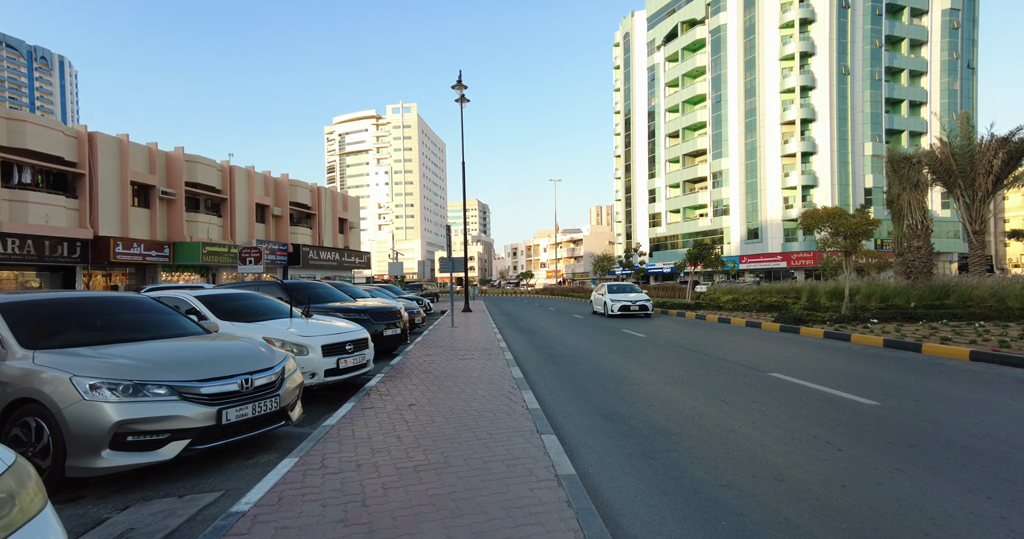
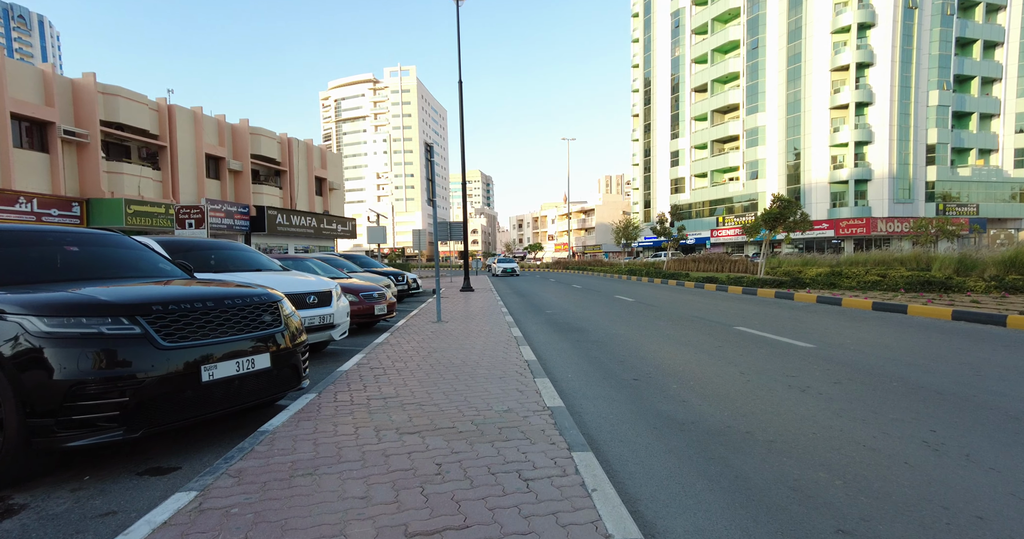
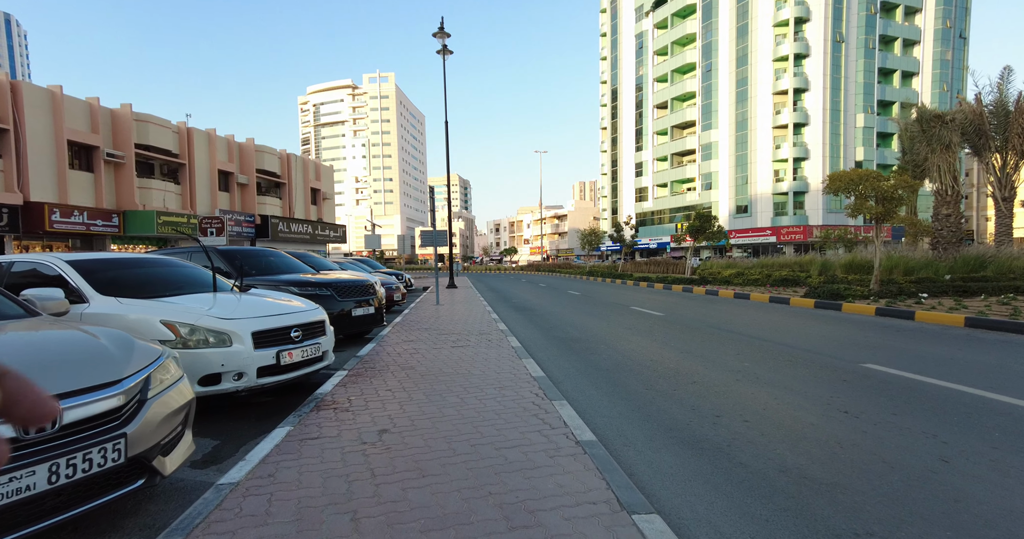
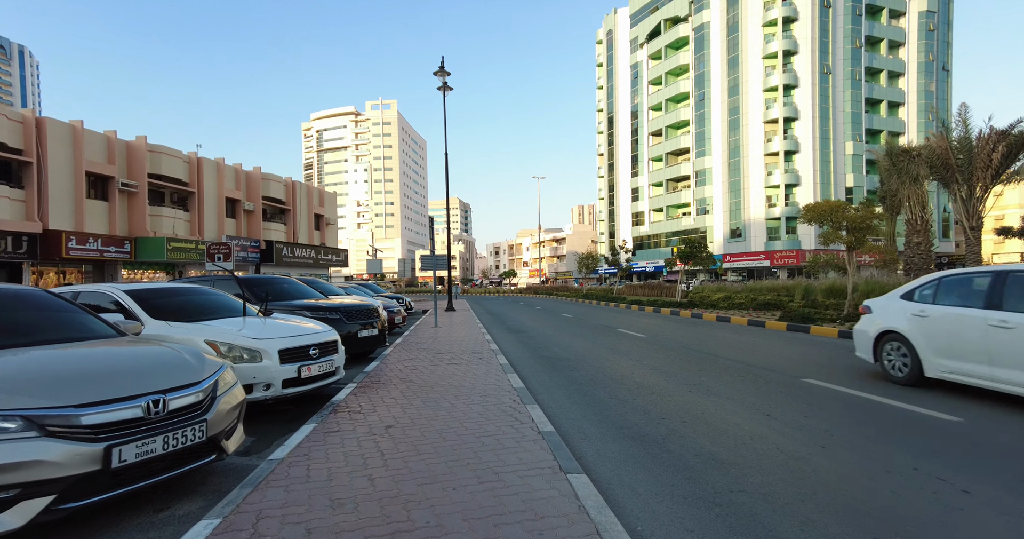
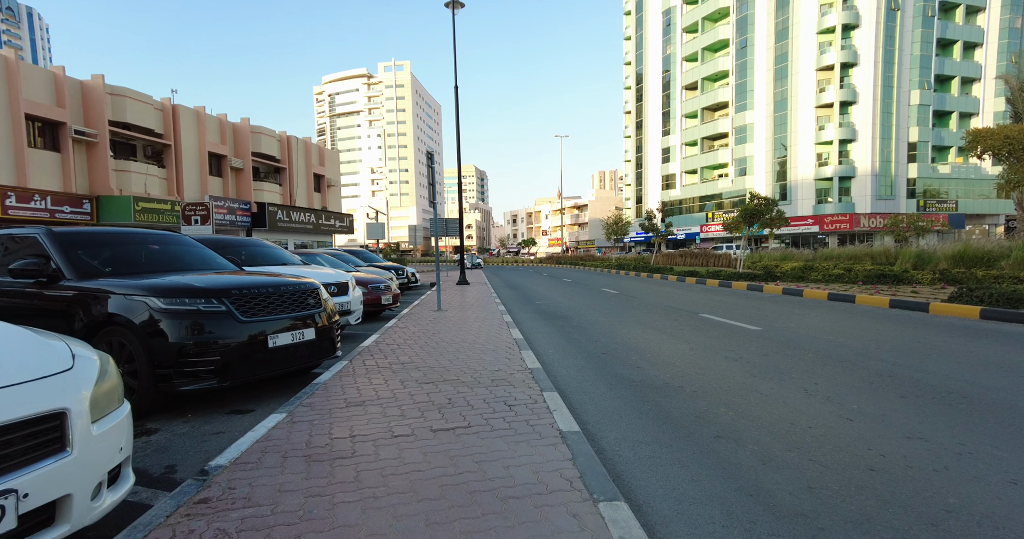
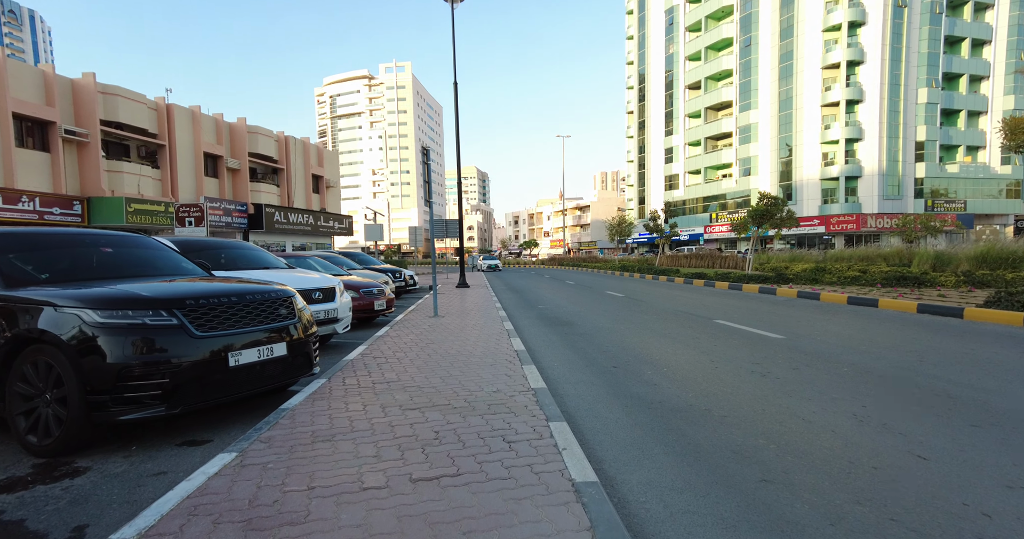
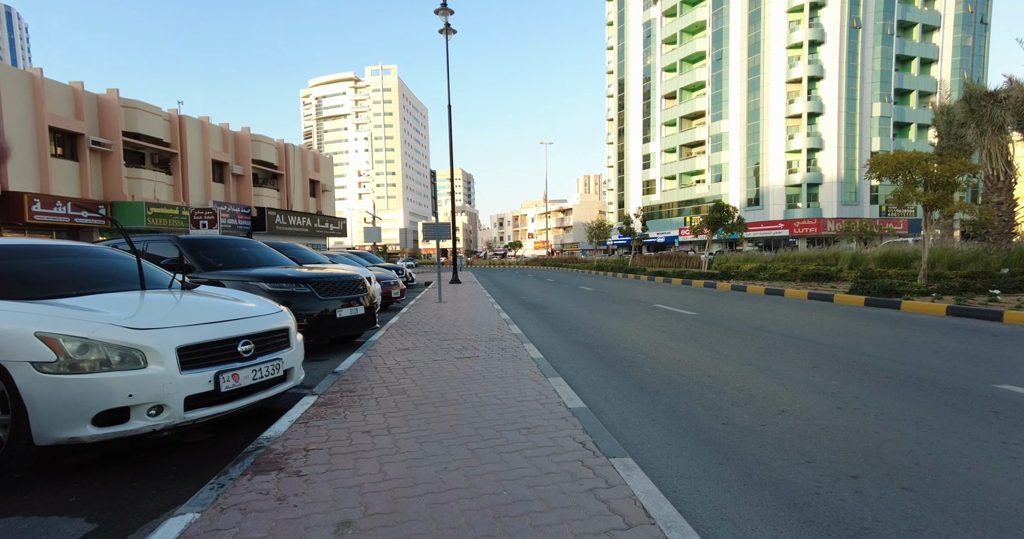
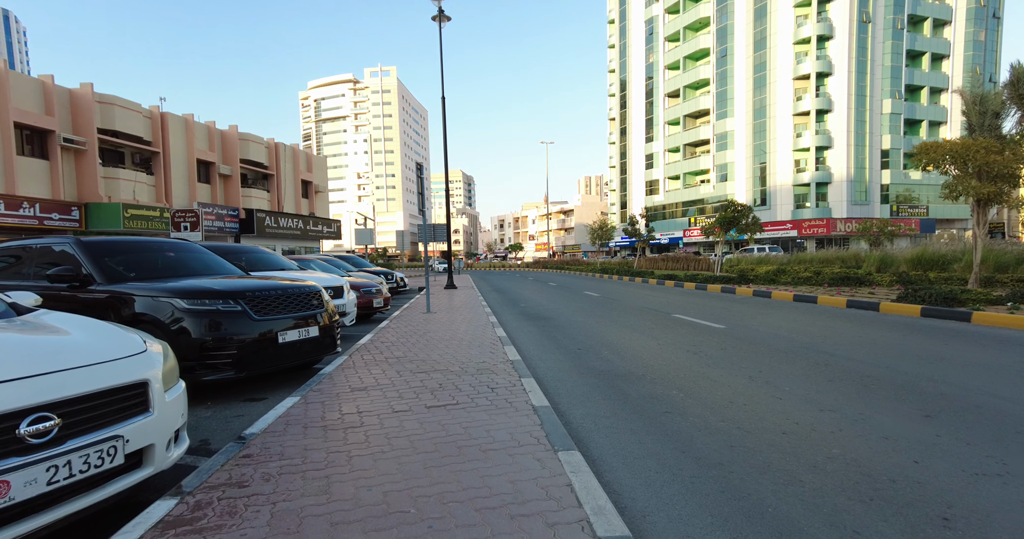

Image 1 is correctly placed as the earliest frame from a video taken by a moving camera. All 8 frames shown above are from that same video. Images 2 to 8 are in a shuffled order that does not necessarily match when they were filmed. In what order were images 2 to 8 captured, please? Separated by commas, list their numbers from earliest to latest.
4, 3, 7, 8, 5, 6, 2
